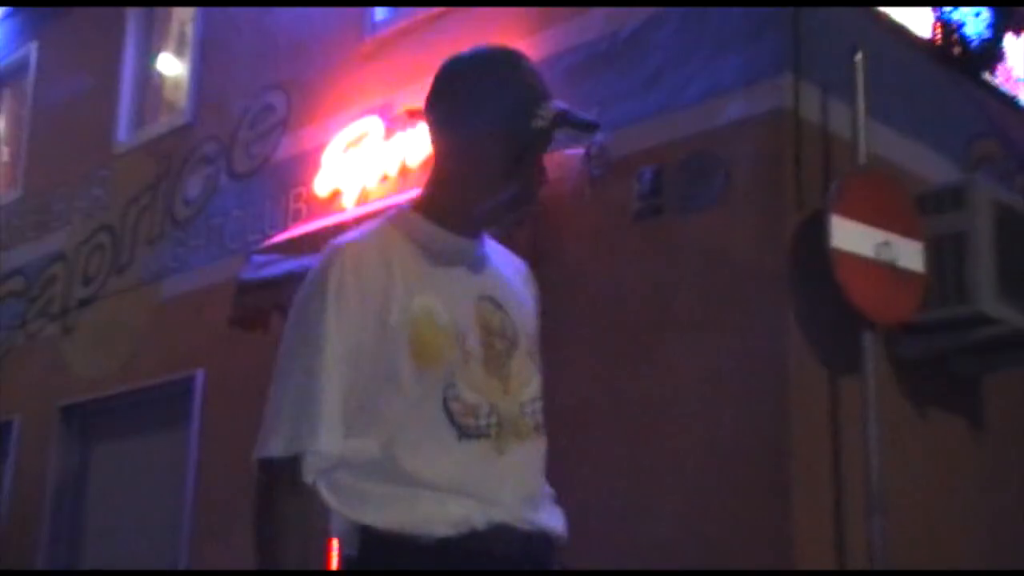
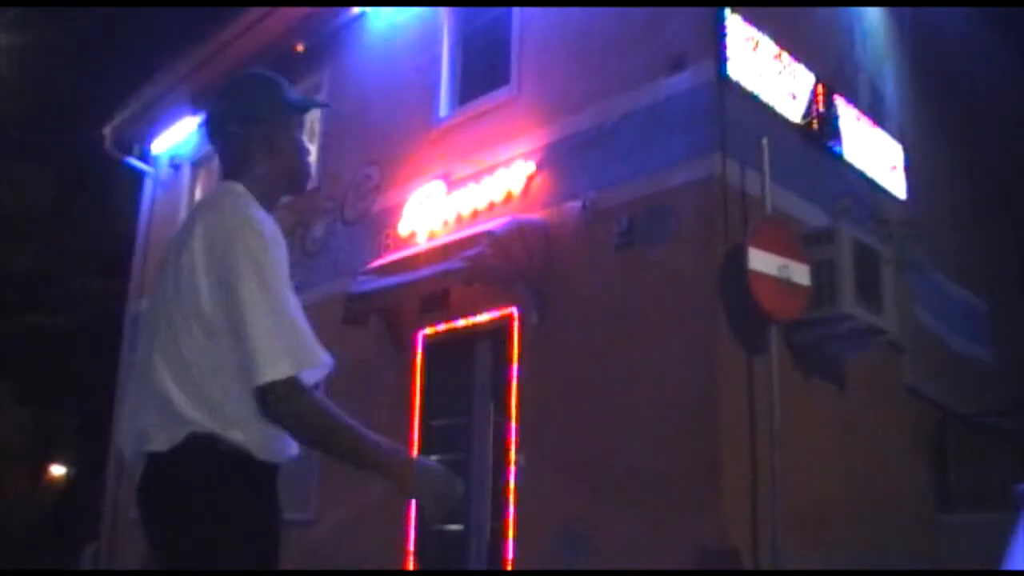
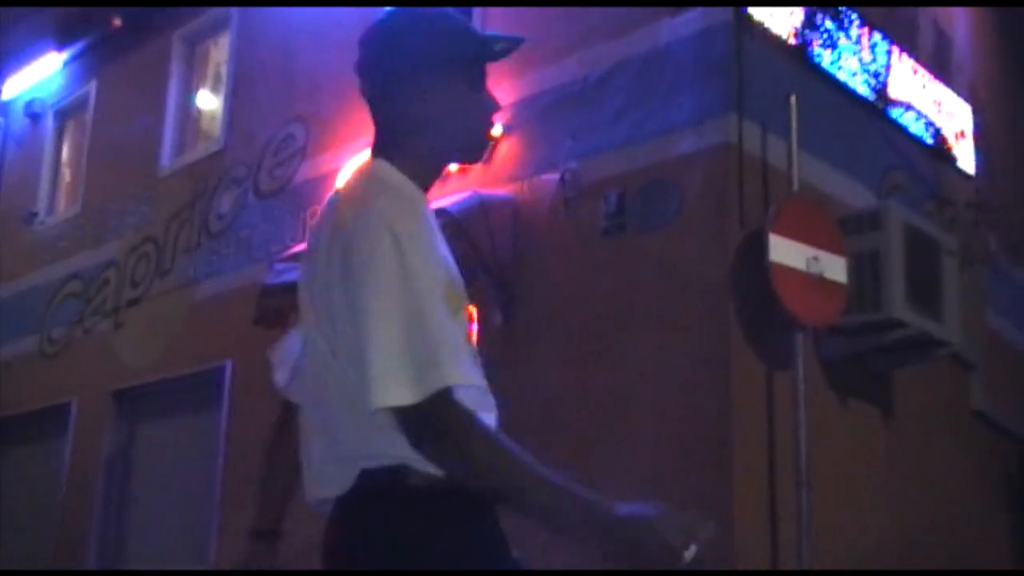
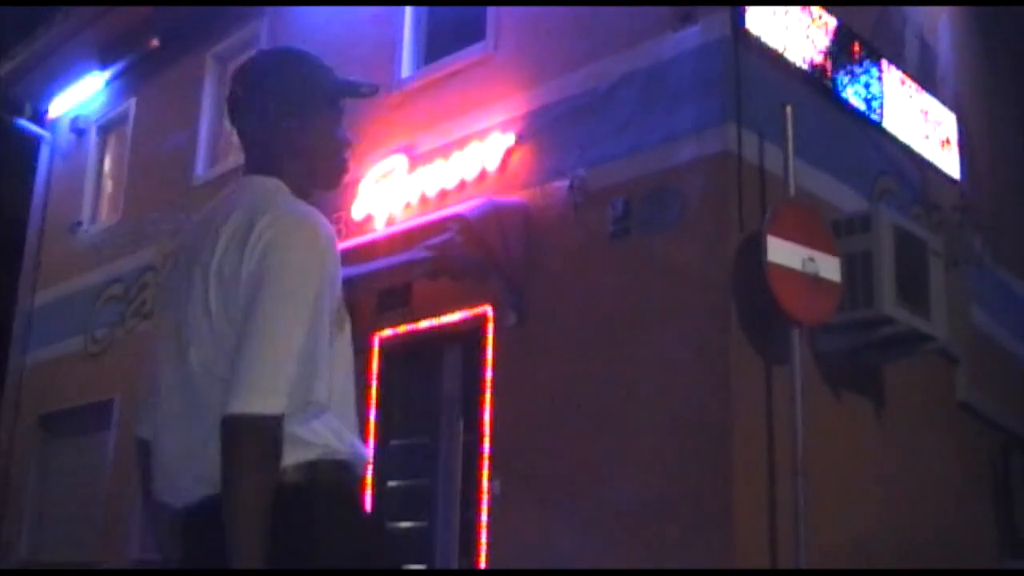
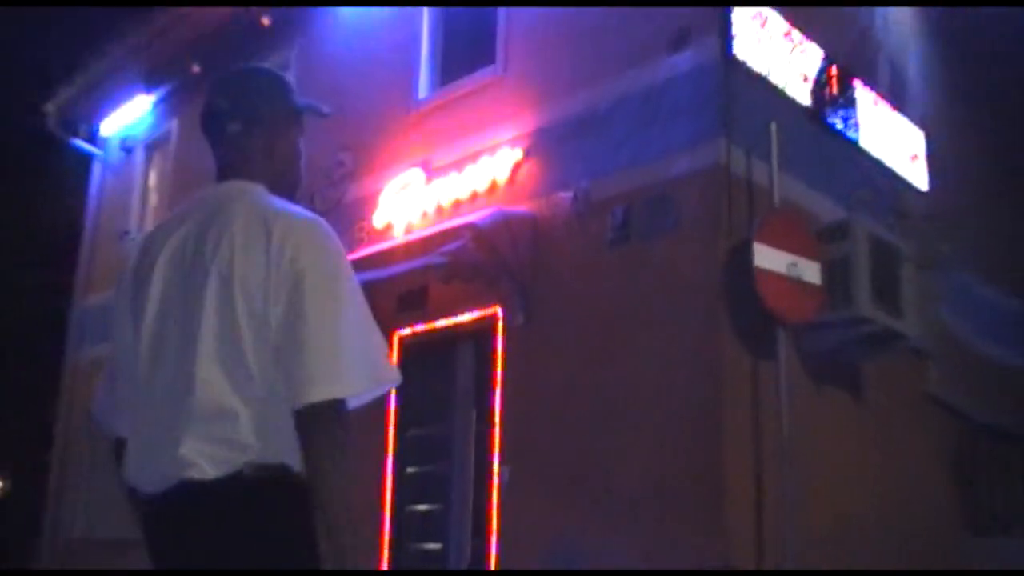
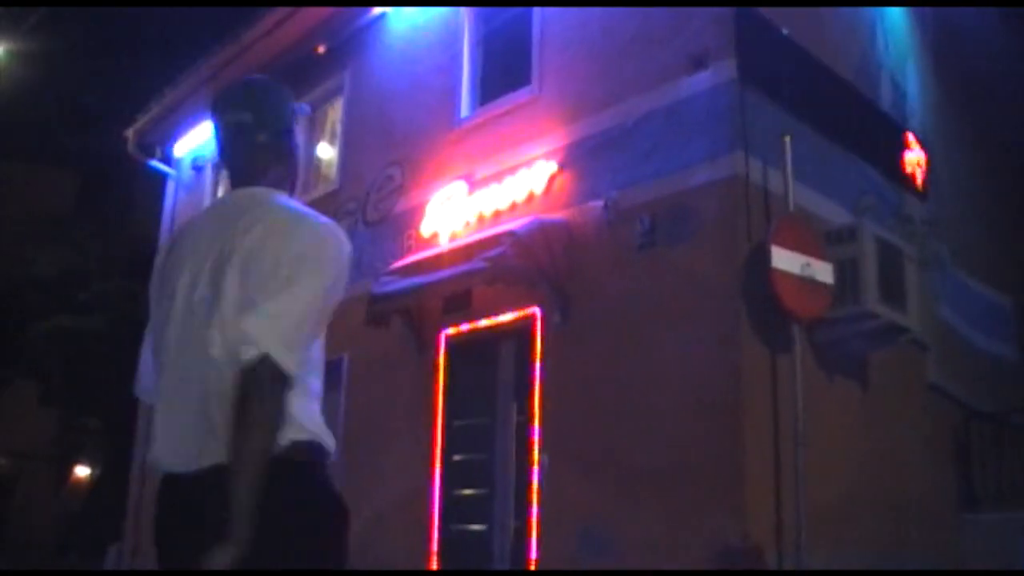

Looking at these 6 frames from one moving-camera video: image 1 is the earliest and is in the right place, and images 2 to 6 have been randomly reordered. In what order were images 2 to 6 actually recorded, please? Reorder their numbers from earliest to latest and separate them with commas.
3, 4, 5, 2, 6
